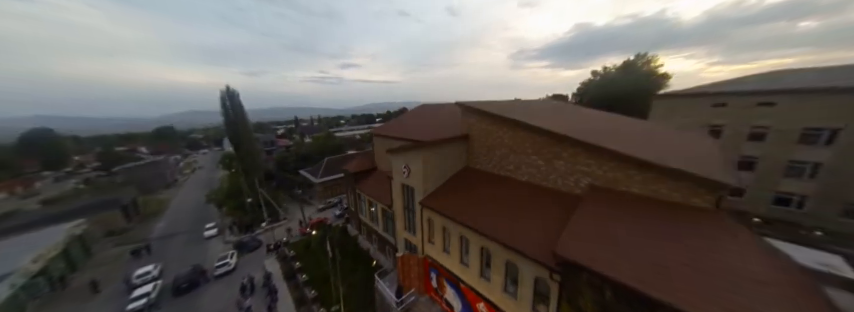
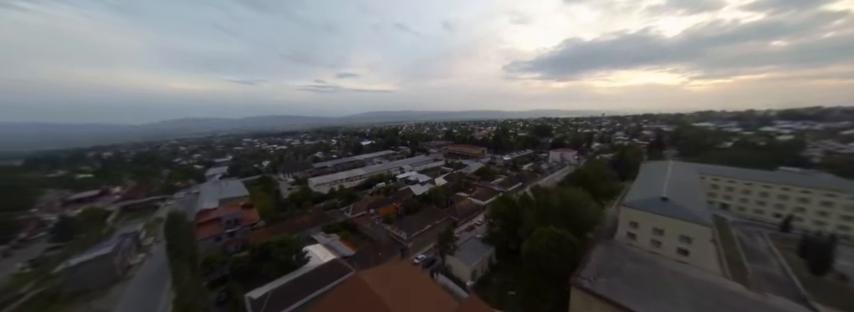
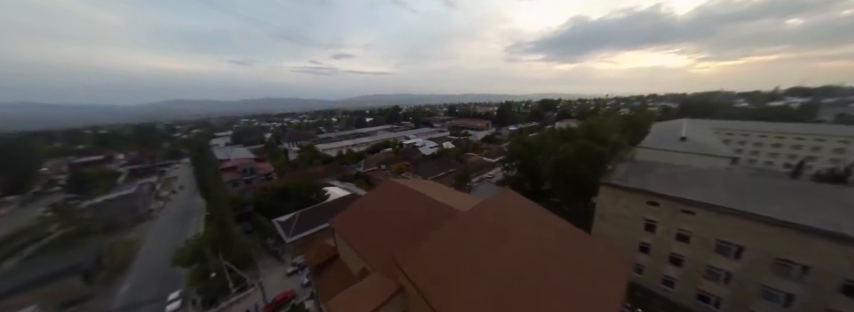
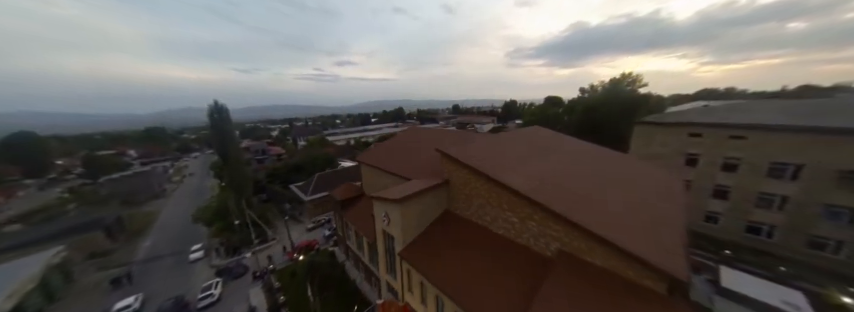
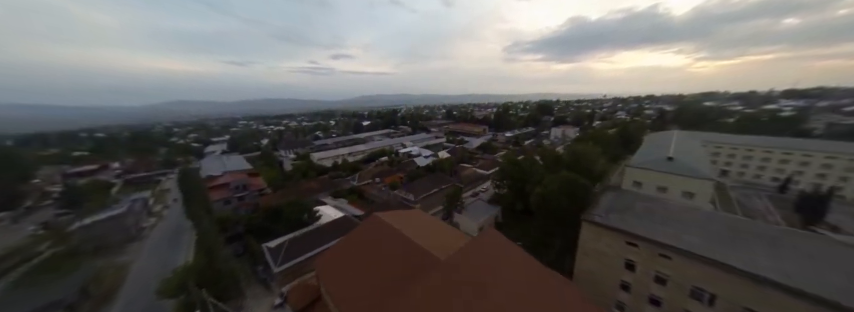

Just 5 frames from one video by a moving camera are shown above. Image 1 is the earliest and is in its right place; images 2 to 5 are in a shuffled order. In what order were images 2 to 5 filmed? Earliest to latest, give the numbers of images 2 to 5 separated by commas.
4, 3, 5, 2
